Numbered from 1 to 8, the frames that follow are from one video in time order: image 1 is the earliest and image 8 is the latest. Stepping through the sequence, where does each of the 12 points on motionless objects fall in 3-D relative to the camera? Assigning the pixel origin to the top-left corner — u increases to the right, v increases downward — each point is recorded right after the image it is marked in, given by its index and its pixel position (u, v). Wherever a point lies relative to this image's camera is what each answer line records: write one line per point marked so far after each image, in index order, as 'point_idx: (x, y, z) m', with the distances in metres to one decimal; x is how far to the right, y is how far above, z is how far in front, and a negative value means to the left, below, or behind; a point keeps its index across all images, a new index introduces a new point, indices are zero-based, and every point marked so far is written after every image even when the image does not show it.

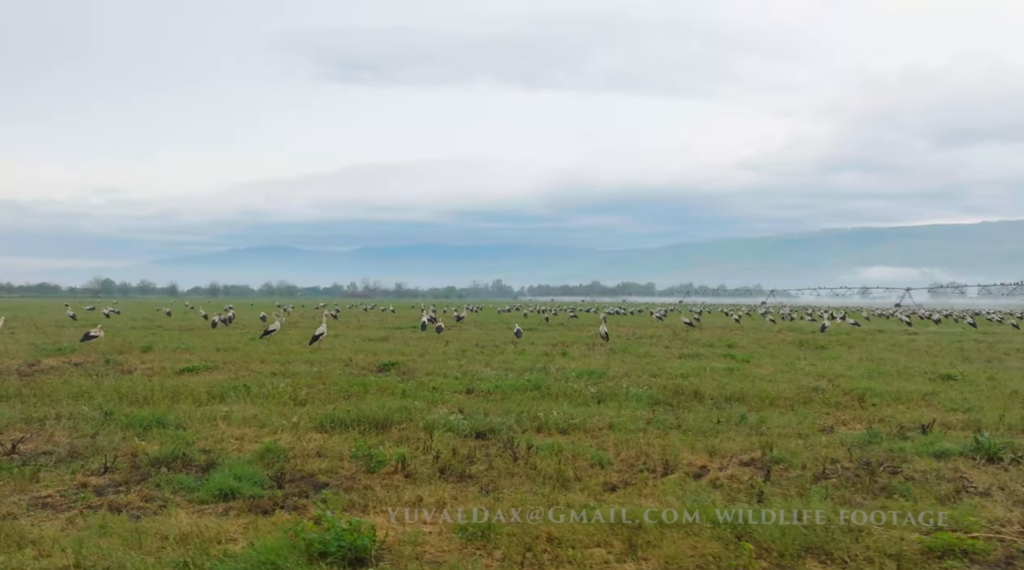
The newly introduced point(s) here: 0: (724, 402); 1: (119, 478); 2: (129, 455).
0: (+4.2, -2.3, +18.6) m
1: (-4.4, -2.2, +10.8) m
2: (-5.0, -2.2, +12.3) m
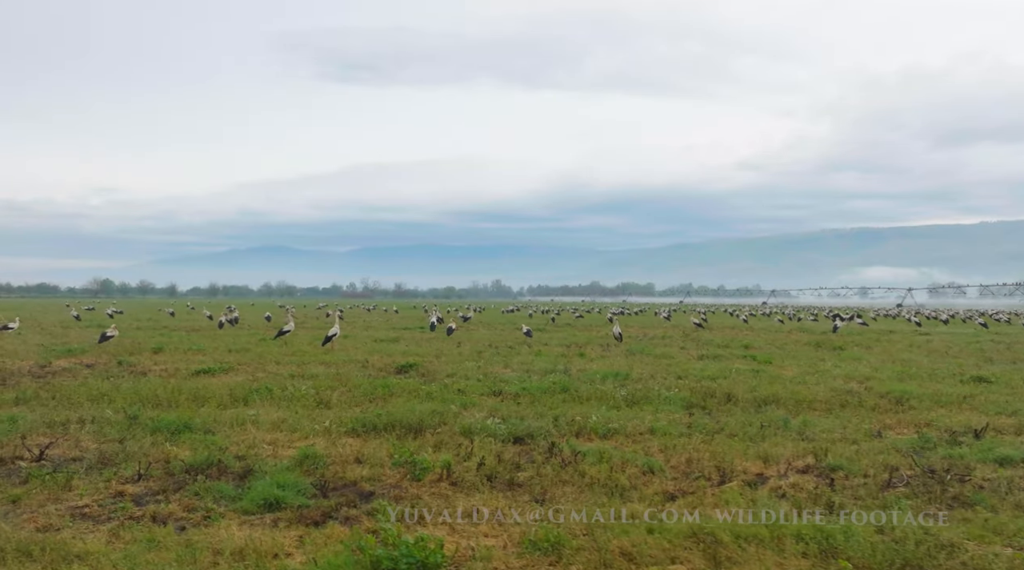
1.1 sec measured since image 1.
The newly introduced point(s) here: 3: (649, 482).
0: (+4.8, -2.3, +18.1) m
1: (-3.9, -2.2, +10.3) m
2: (-4.4, -2.2, +11.9) m
3: (+1.5, -2.2, +10.6) m
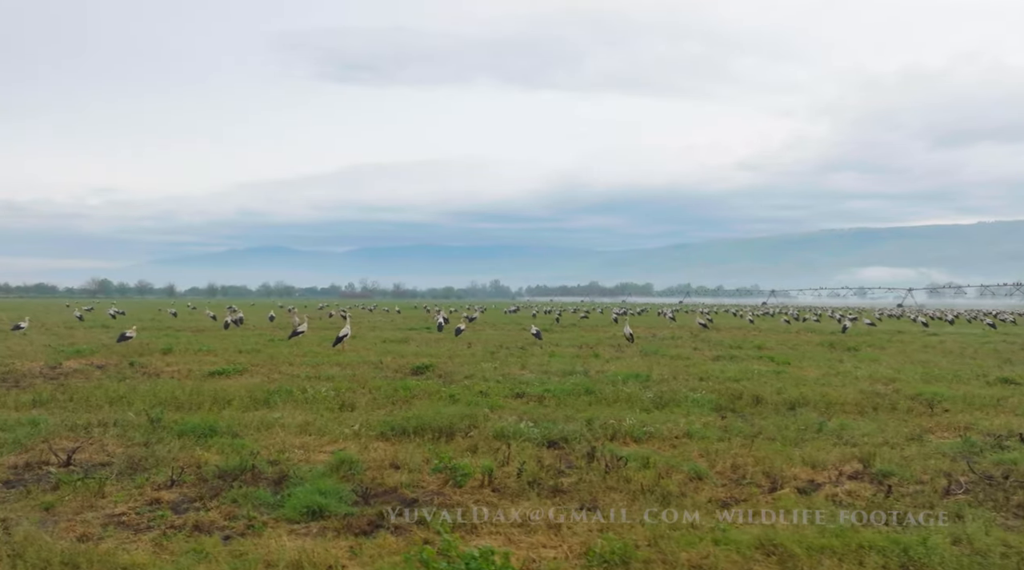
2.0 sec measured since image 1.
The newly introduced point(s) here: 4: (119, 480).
0: (+5.3, -2.3, +17.8) m
1: (-3.4, -2.2, +10.0) m
2: (-3.9, -2.2, +11.6) m
3: (+2.0, -2.2, +10.3) m
4: (-4.4, -2.2, +10.7) m
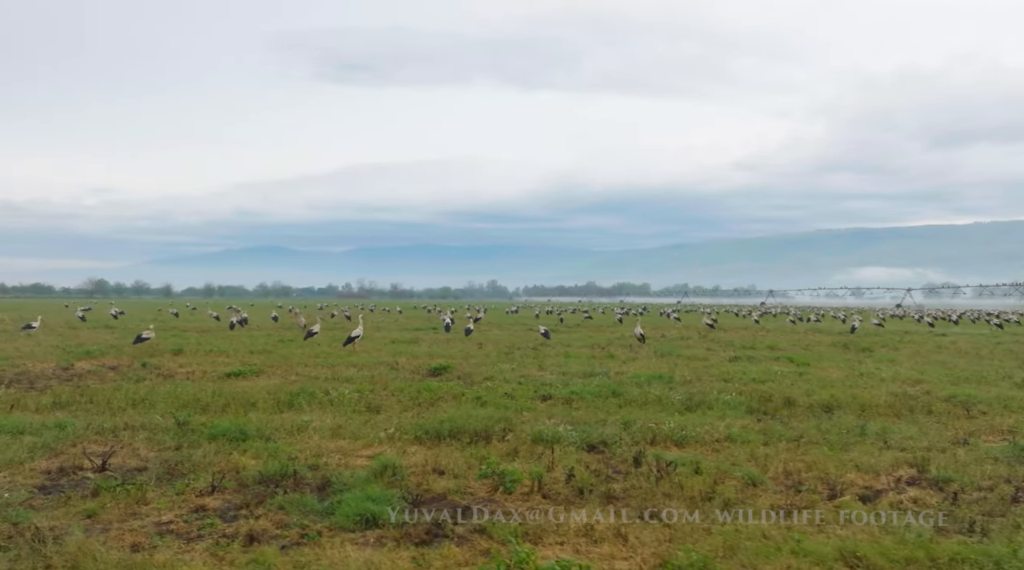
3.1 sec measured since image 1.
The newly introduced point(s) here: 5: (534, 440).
0: (+5.8, -2.3, +17.6) m
1: (-2.8, -2.2, +9.7) m
2: (-3.3, -2.2, +11.3) m
3: (+2.6, -2.2, +10.0) m
4: (-3.9, -2.2, +10.5) m
5: (+0.3, -2.2, +13.3) m
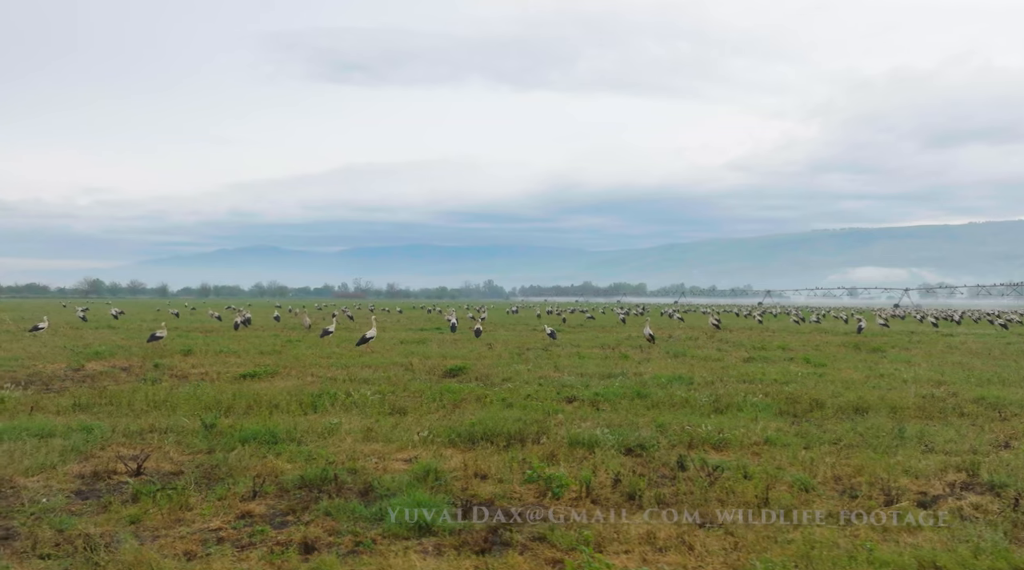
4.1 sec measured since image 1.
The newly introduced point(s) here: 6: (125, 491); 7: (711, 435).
0: (+6.3, -2.4, +17.4) m
1: (-2.3, -2.2, +9.5) m
2: (-2.8, -2.2, +11.1) m
3: (+3.1, -2.2, +9.8) m
4: (-3.4, -2.2, +10.2) m
5: (+0.8, -2.2, +13.1) m
6: (-4.2, -2.2, +10.3) m
7: (+2.9, -2.2, +14.0) m
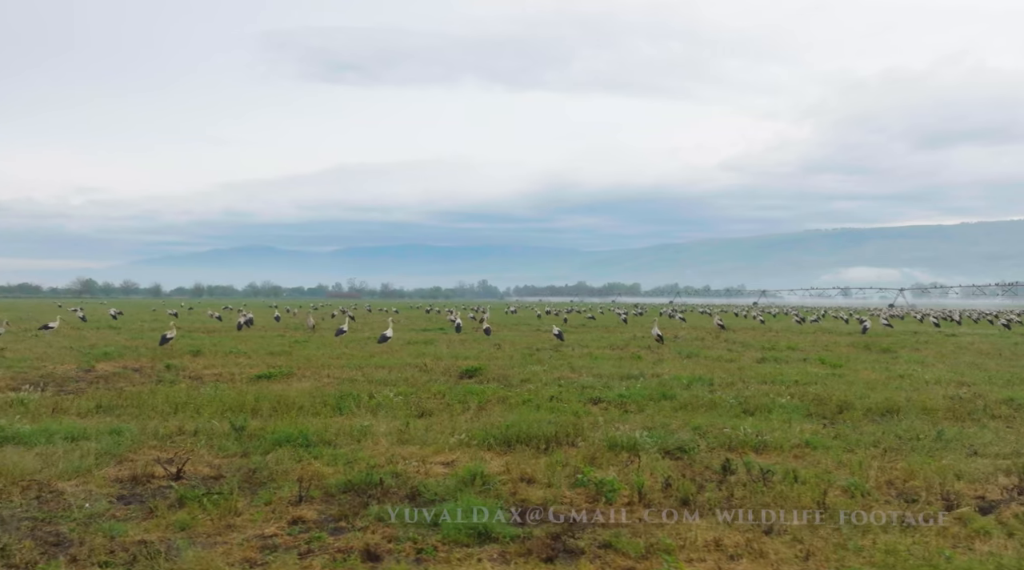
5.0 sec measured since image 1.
0: (+6.8, -2.4, +17.2) m
1: (-1.8, -2.2, +9.3) m
2: (-2.3, -2.2, +10.9) m
3: (+3.6, -2.2, +9.6) m
4: (-2.8, -2.2, +10.0) m
5: (+1.3, -2.2, +13.0) m
6: (-3.6, -2.2, +10.1) m
7: (+3.5, -2.2, +13.8) m
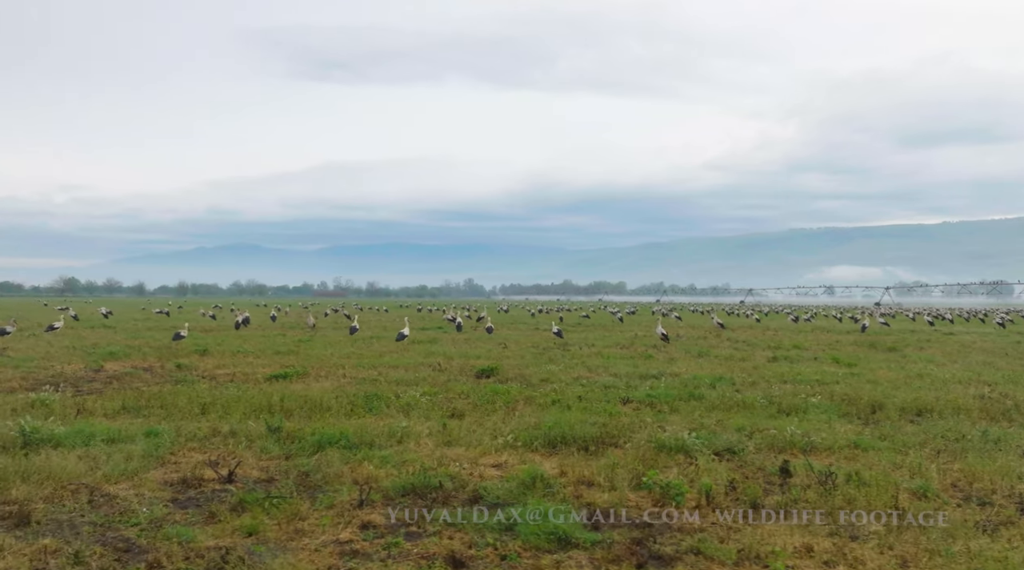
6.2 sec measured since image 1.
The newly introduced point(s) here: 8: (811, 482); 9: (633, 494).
0: (+7.4, -2.4, +17.1) m
1: (-1.1, -2.2, +9.1) m
2: (-1.6, -2.2, +10.7) m
3: (+4.3, -2.2, +9.5) m
4: (-2.2, -2.2, +9.8) m
5: (+2.0, -2.2, +12.8) m
6: (-3.0, -2.2, +9.8) m
7: (+4.1, -2.2, +13.7) m
8: (+3.4, -2.2, +10.7) m
9: (+1.3, -2.2, +10.2) m
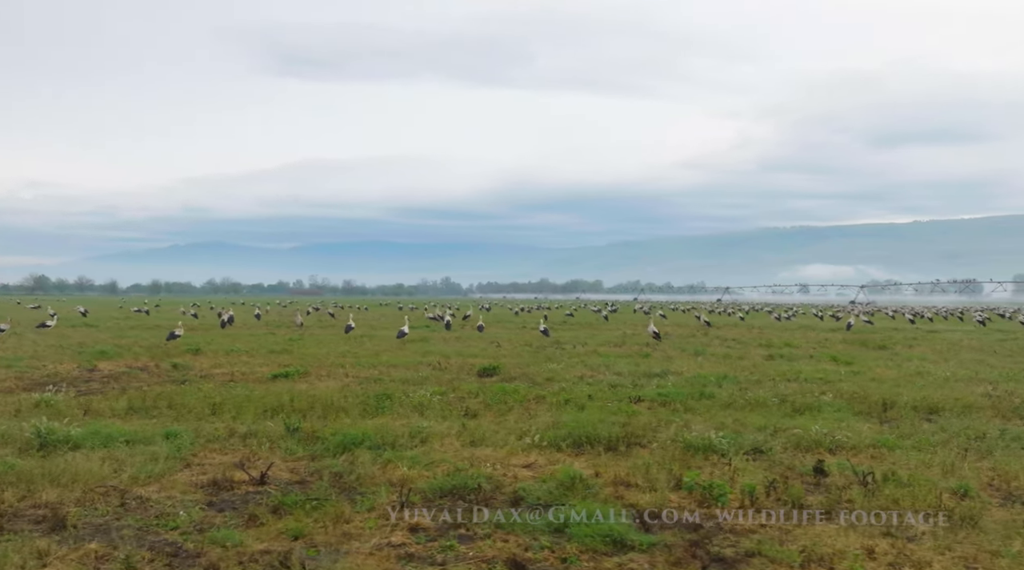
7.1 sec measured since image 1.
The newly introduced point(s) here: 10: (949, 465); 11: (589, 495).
0: (+7.7, -2.3, +17.1) m
1: (-0.6, -2.2, +9.0) m
2: (-1.2, -2.2, +10.5) m
3: (+4.7, -2.2, +9.5) m
4: (-1.7, -2.2, +9.7) m
5: (+2.4, -2.2, +12.7) m
6: (-2.5, -2.2, +9.7) m
7: (+4.4, -2.2, +13.6) m
8: (+3.8, -2.2, +10.7) m
9: (+1.7, -2.2, +10.2) m
10: (+5.4, -2.2, +11.7) m
11: (+0.8, -2.2, +10.2) m
